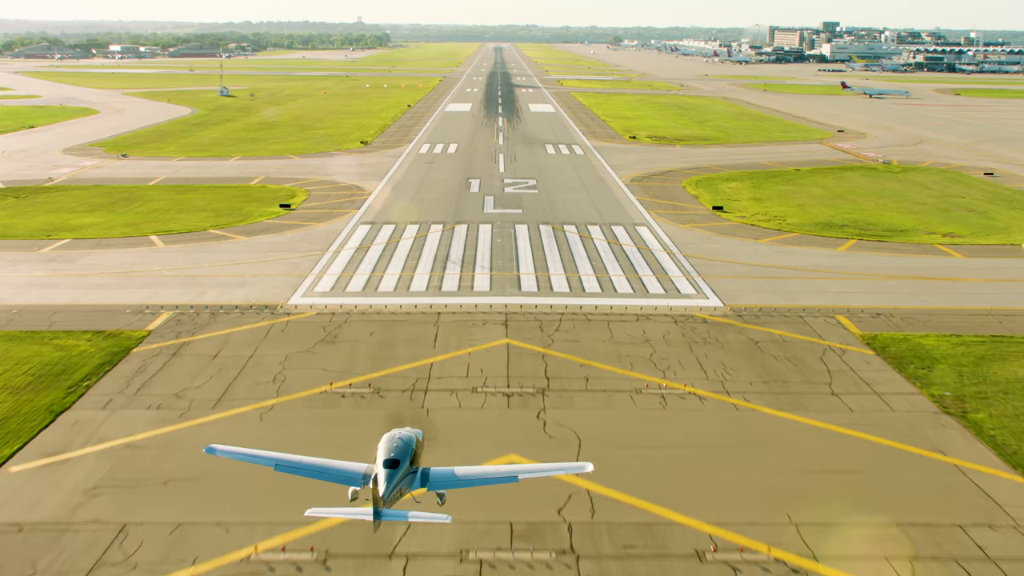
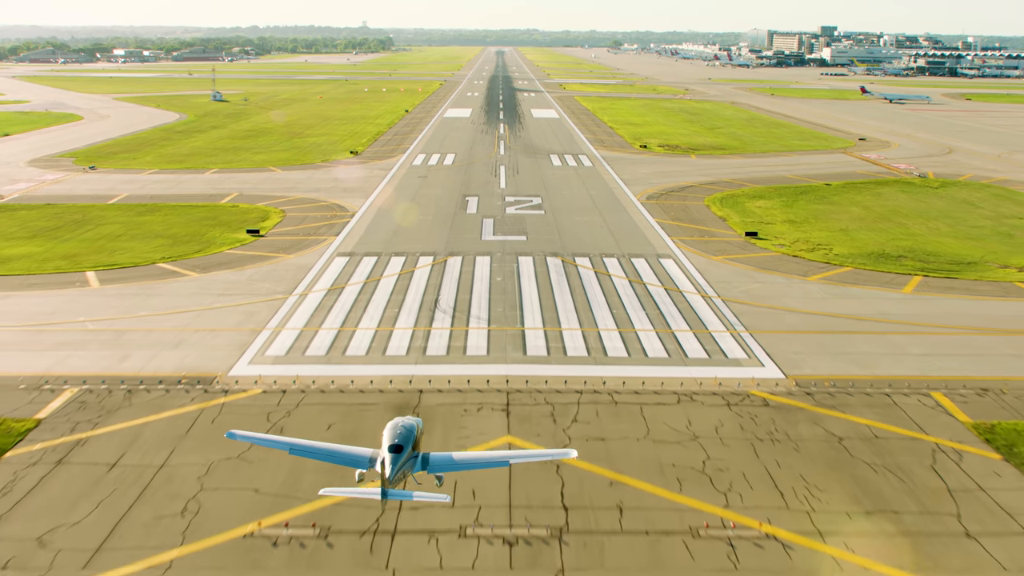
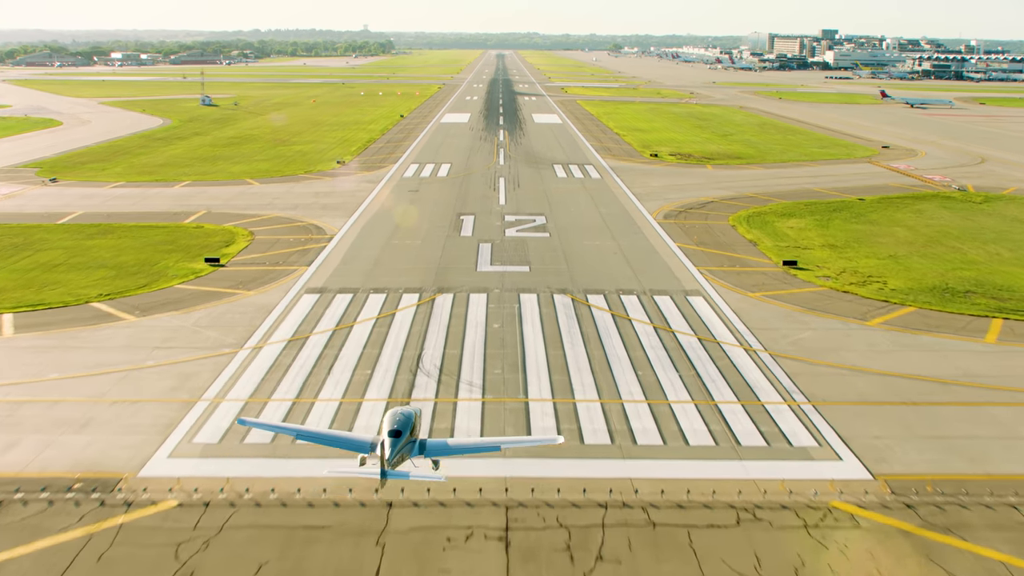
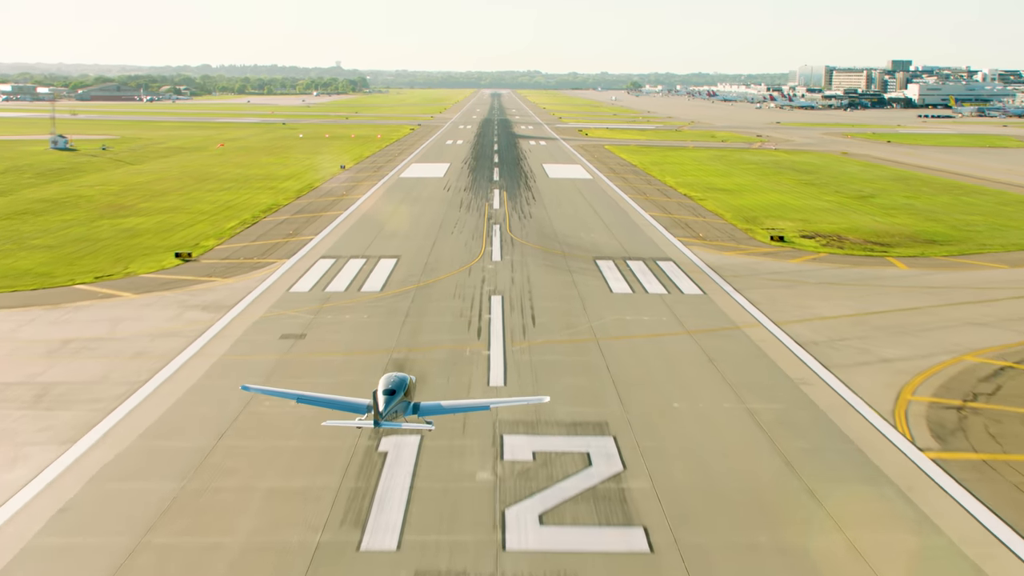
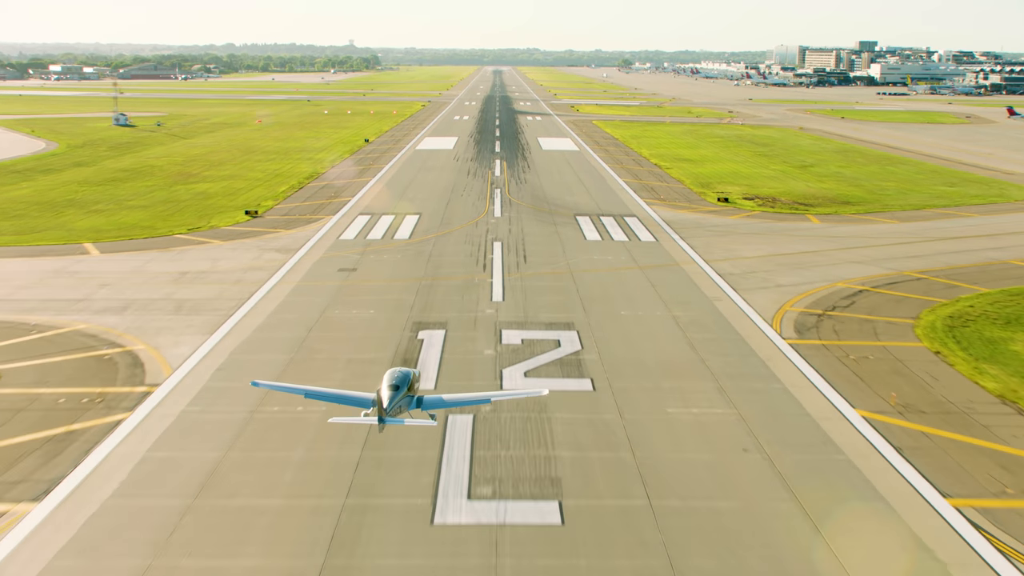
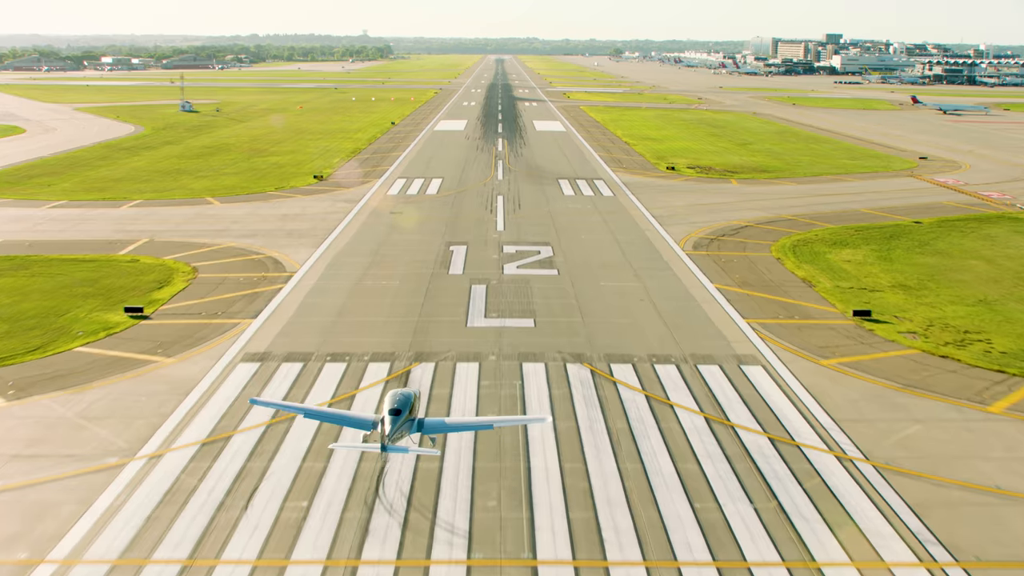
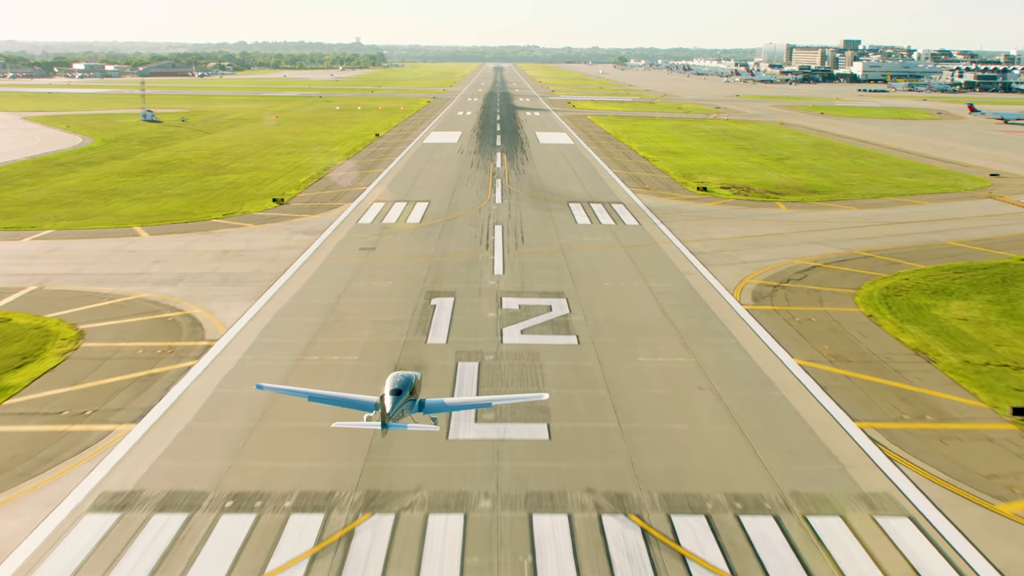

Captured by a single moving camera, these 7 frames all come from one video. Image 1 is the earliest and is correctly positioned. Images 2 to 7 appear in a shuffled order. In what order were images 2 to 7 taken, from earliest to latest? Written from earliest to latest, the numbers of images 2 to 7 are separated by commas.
2, 3, 6, 7, 5, 4
